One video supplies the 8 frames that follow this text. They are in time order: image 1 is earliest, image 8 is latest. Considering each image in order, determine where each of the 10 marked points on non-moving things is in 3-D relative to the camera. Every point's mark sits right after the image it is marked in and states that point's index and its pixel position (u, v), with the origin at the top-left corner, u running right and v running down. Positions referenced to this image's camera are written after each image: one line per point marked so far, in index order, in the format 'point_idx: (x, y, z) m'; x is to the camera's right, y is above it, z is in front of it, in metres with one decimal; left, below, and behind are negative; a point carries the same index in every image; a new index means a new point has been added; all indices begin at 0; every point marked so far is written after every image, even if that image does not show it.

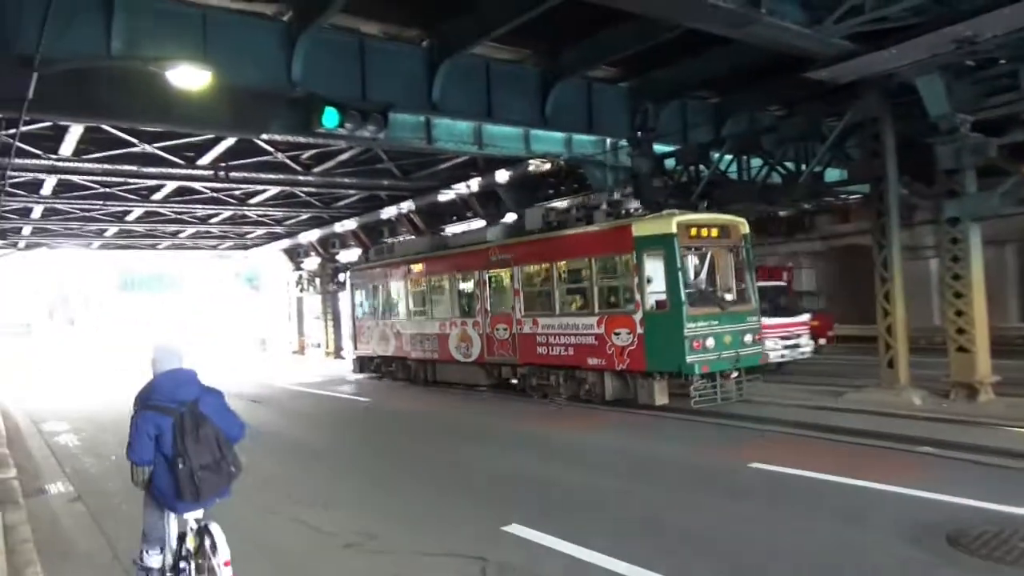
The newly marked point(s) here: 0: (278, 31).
0: (-5.9, +6.5, +19.4) m
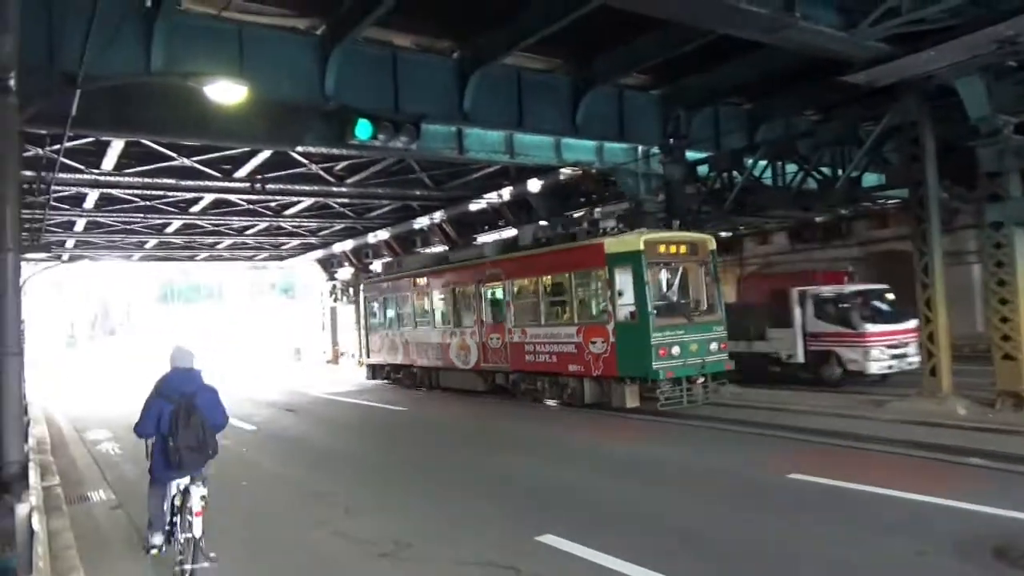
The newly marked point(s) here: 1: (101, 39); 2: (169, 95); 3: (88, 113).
0: (-5.1, +6.2, +19.7) m
1: (-9.2, +5.6, +17.3) m
2: (-8.5, +4.8, +19.2) m
3: (-10.3, +4.3, +18.6) m
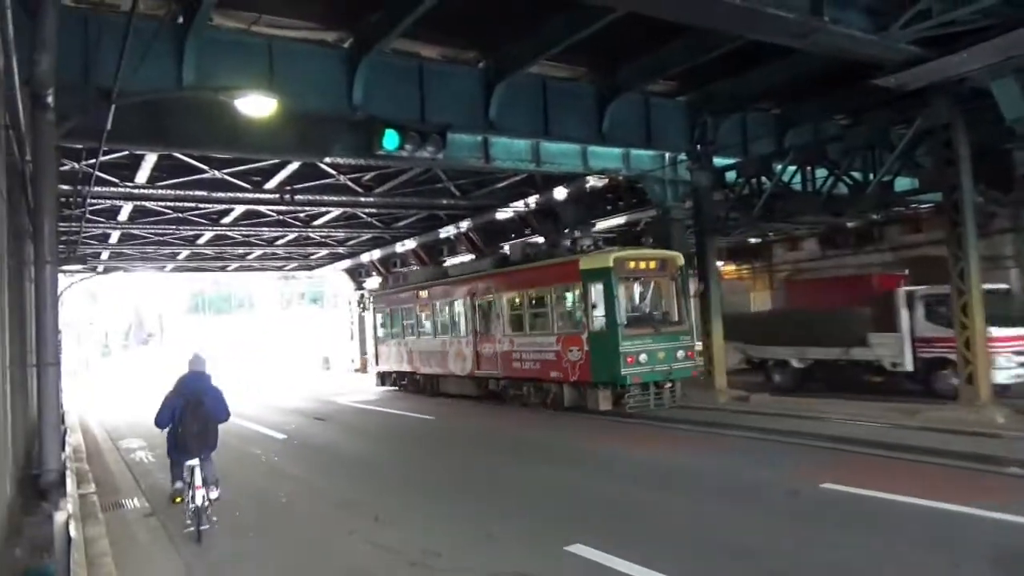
0: (-4.4, +6.0, +19.9) m
1: (-8.7, +5.3, +17.7) m
2: (-7.9, +4.6, +19.6) m
3: (-9.6, +4.0, +19.0) m
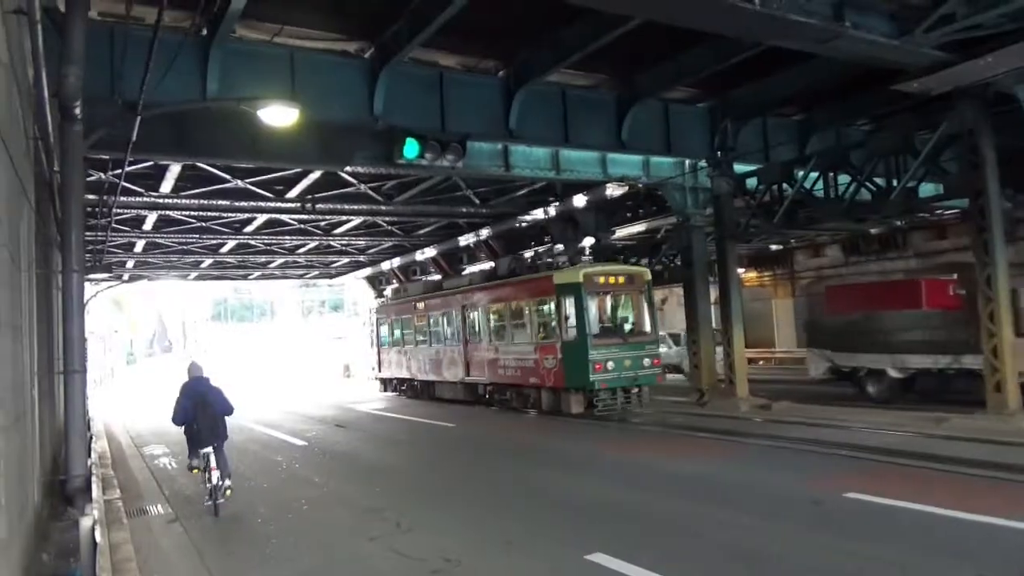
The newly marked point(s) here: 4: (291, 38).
0: (-3.9, +5.8, +20.1) m
1: (-8.2, +5.1, +17.9) m
2: (-7.4, +4.4, +19.8) m
3: (-9.2, +3.8, +19.3) m
4: (-5.6, +6.3, +19.4) m
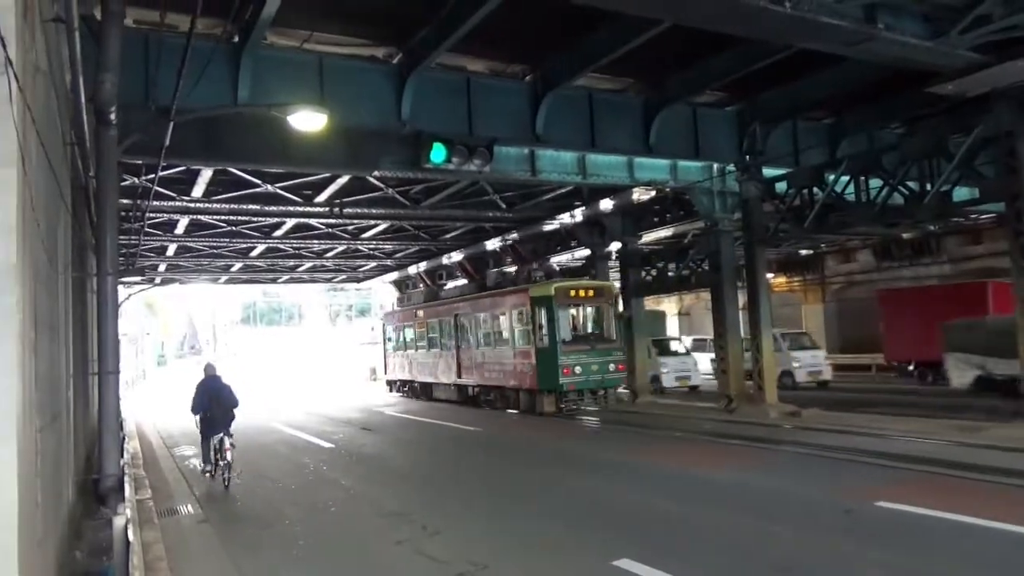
0: (-3.2, +5.7, +20.3) m
1: (-7.6, +5.1, +18.2) m
2: (-6.7, +4.3, +20.1) m
3: (-8.5, +3.7, +19.6) m
4: (-4.9, +6.2, +19.6) m
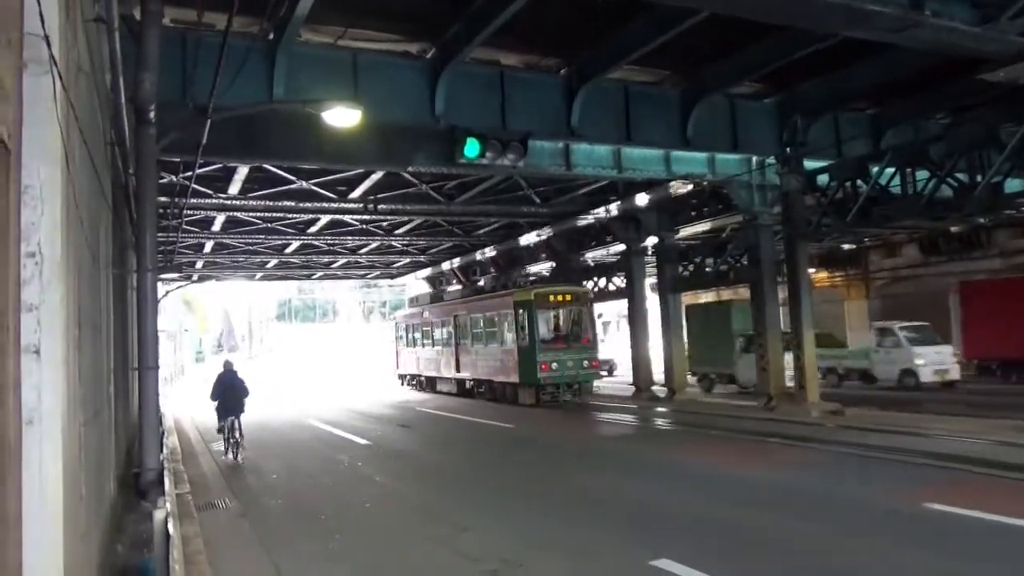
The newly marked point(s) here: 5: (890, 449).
0: (-2.3, +5.8, +20.2) m
1: (-6.8, +5.2, +18.4) m
2: (-5.8, +4.4, +20.2) m
3: (-7.6, +3.8, +19.7) m
4: (-4.1, +6.3, +19.6) m
5: (+9.6, -4.1, +19.3) m
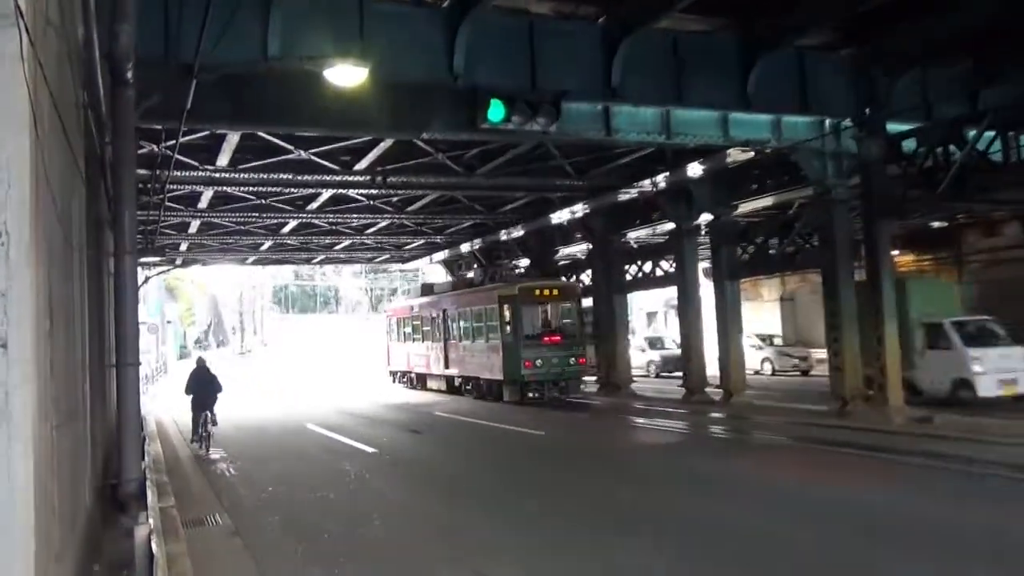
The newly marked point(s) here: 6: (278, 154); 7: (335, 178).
0: (-1.6, +6.1, +17.4) m
1: (-6.1, +5.5, +15.7) m
2: (-5.1, +4.7, +17.5) m
3: (-6.9, +4.1, +17.1) m
4: (-3.4, +6.7, +16.9) m
5: (+10.3, -3.7, +16.1) m
6: (-6.0, +3.4, +19.7) m
7: (-4.6, +2.8, +20.2) m
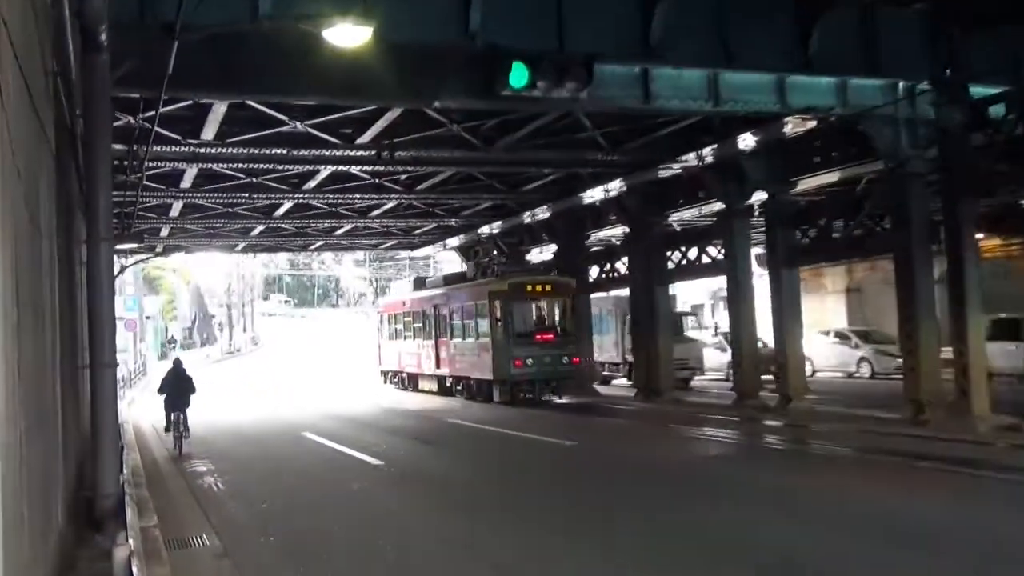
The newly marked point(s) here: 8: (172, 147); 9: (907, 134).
0: (-1.2, +6.3, +15.2) m
1: (-5.7, +5.7, +13.6) m
2: (-4.6, +4.9, +15.3) m
3: (-6.4, +4.3, +15.0) m
4: (-2.9, +6.9, +14.7) m
5: (+10.7, -3.5, +13.7) m
6: (-5.4, +3.6, +17.6) m
7: (-4.1, +3.0, +18.1) m
8: (-7.5, +3.1, +17.4) m
9: (+9.3, +3.5, +18.8) m
